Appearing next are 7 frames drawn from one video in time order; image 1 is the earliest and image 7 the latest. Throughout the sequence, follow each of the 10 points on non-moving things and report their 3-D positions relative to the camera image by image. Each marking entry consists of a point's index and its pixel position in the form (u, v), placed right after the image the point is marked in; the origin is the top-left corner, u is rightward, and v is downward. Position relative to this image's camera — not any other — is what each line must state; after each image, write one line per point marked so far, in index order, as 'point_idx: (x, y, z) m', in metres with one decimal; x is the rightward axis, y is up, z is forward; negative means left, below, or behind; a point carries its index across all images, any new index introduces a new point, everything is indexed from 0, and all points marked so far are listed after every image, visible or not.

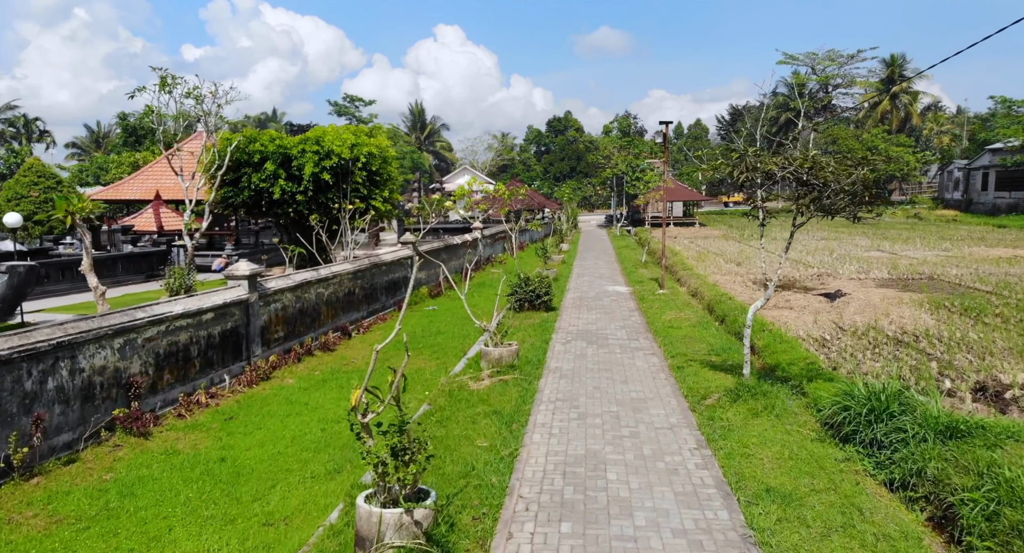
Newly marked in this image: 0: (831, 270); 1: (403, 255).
0: (+8.5, +0.2, +18.8) m
1: (-2.4, +0.5, +15.5) m
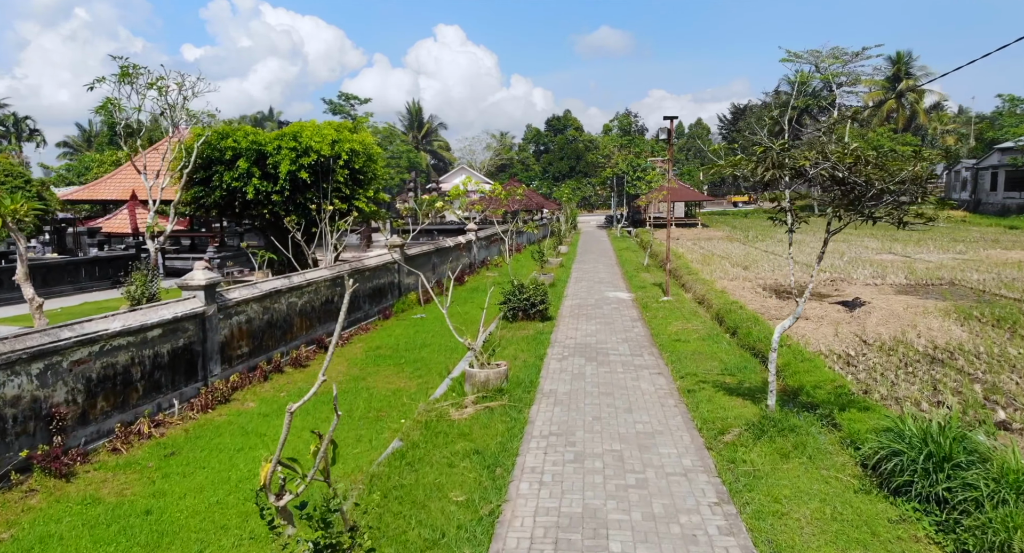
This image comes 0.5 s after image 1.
0: (+8.4, 0.0, +17.7) m
1: (-2.5, +0.4, +14.5) m
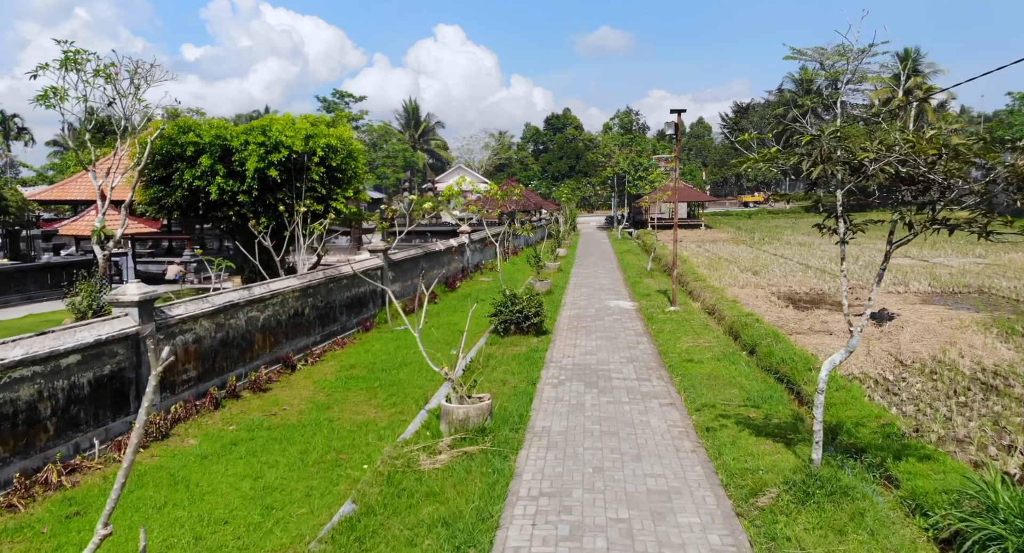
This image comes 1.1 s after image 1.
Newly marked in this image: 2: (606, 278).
0: (+8.2, -0.1, +16.5) m
1: (-2.6, +0.2, +13.3) m
2: (+2.5, 0.0, +18.4) m
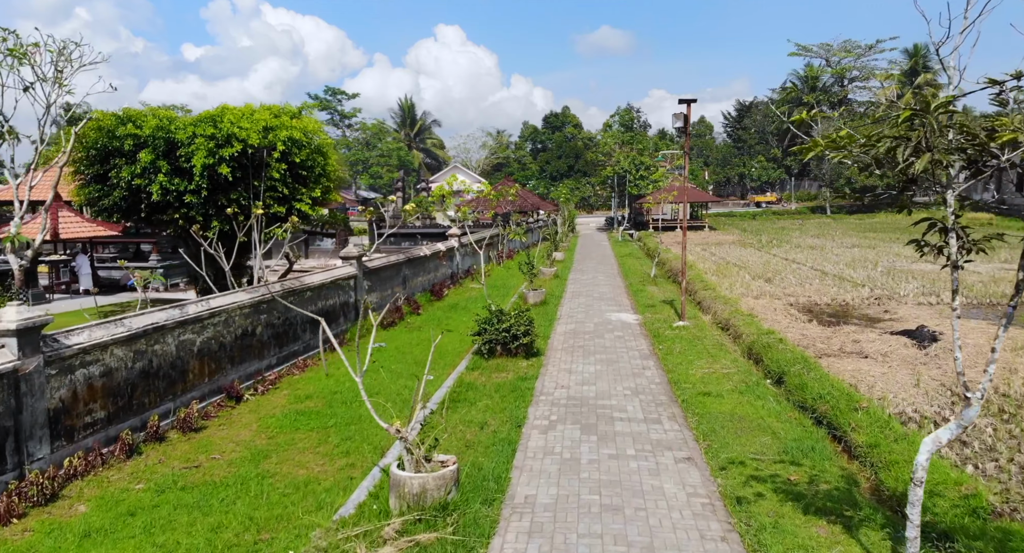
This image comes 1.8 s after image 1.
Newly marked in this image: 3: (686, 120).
0: (+8.0, -0.3, +15.0) m
1: (-2.8, 0.0, +11.8) m
2: (+2.3, -0.2, +16.9) m
3: (+2.9, +2.6, +11.7) m
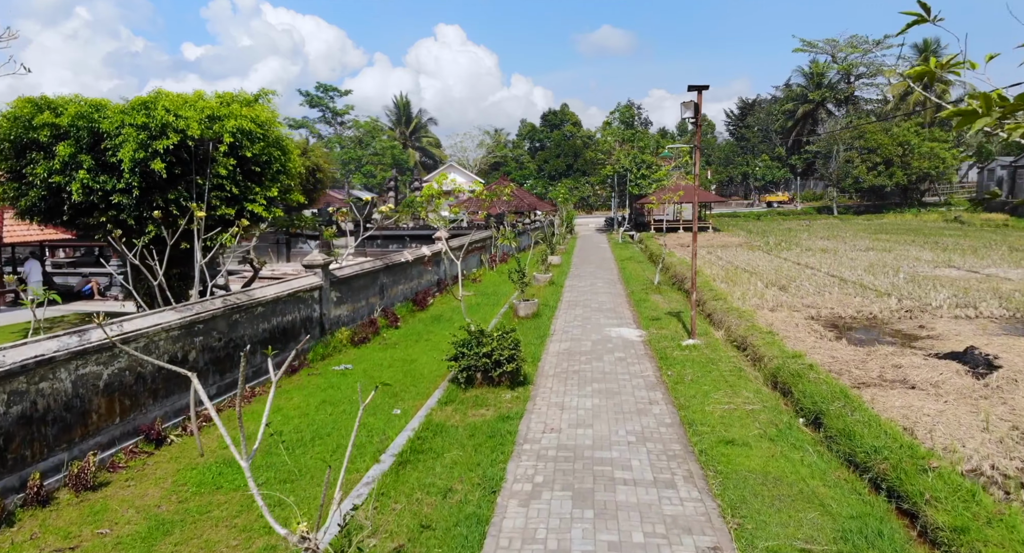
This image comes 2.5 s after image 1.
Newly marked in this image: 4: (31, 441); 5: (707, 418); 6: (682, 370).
0: (+7.8, -0.5, +13.6) m
1: (-3.0, -0.1, +10.3) m
2: (+2.1, -0.4, +15.5) m
3: (+2.7, +2.4, +10.2) m
4: (-3.9, -1.3, +5.7) m
5: (+1.9, -1.4, +6.9) m
6: (+2.1, -1.2, +8.7) m
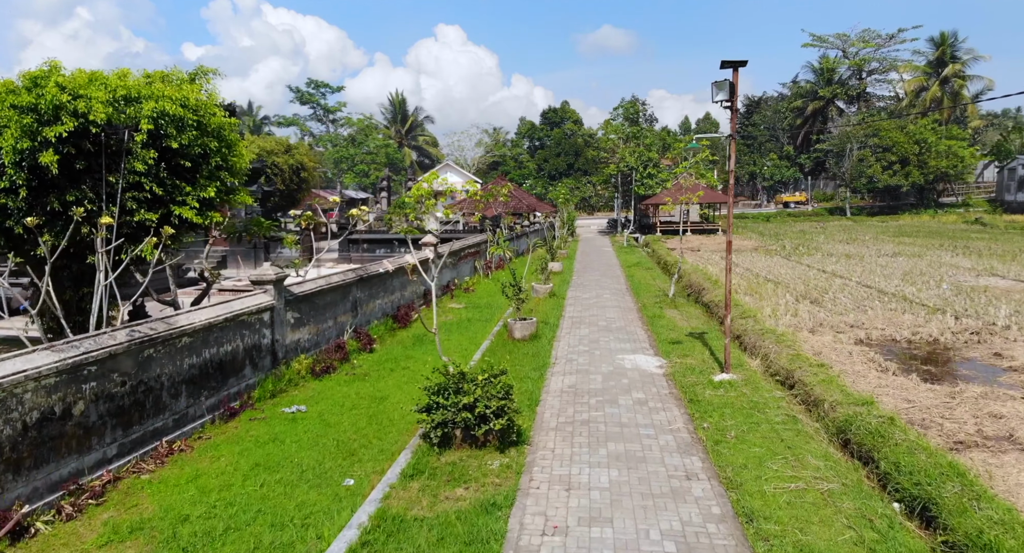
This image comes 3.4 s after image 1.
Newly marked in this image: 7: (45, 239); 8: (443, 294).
0: (+7.7, -0.7, +11.7) m
1: (-3.1, -0.4, +8.4) m
2: (+2.0, -0.6, +13.6) m
3: (+2.6, +2.2, +8.3) m
4: (-4.0, -1.6, +3.8) m
5: (+1.8, -1.6, +4.9) m
6: (+2.0, -1.4, +6.8) m
7: (-4.6, +0.4, +7.0) m
8: (-1.6, -0.4, +16.1) m
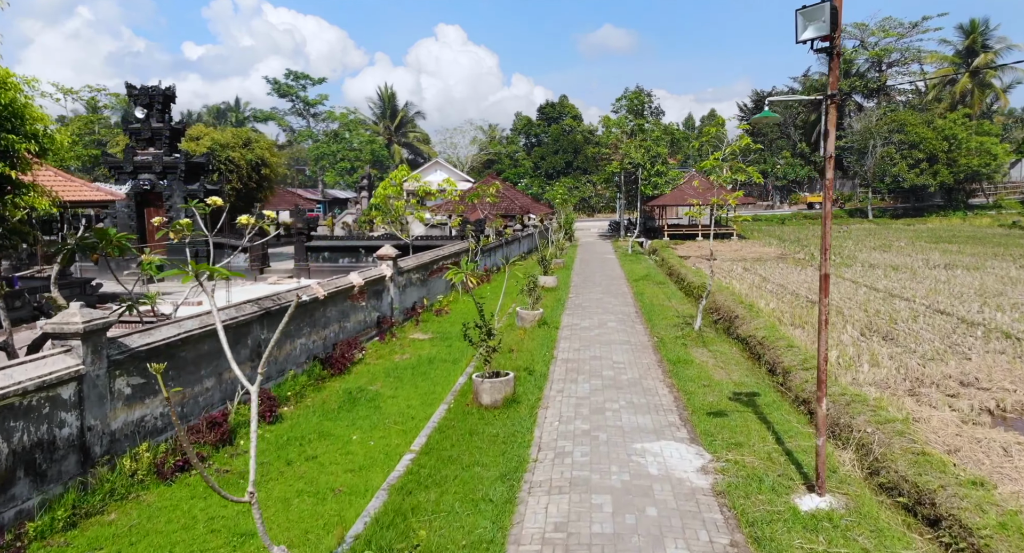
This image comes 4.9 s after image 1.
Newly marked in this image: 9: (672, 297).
0: (+7.4, -1.1, +8.3) m
1: (-3.5, -0.8, +5.0) m
2: (+1.6, -1.0, +10.2) m
3: (+2.2, +1.8, +5.0) m
4: (-4.4, -2.0, +0.5) m
5: (+1.4, -2.0, +1.6) m
6: (+1.6, -1.8, +3.4) m
7: (-5.0, 0.0, +3.6) m
8: (-1.9, -0.8, +12.7) m
9: (+3.3, -0.4, +14.7) m
